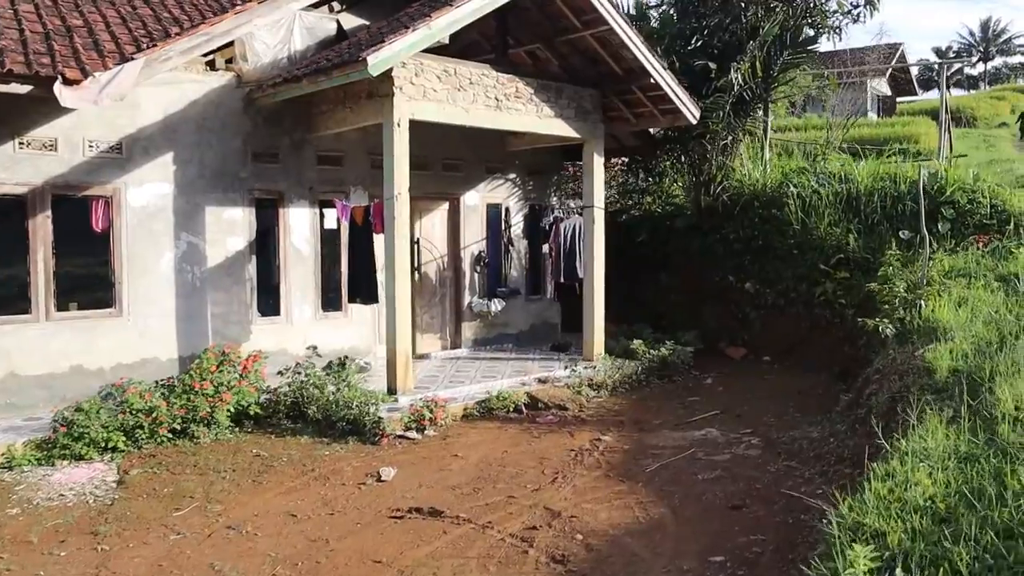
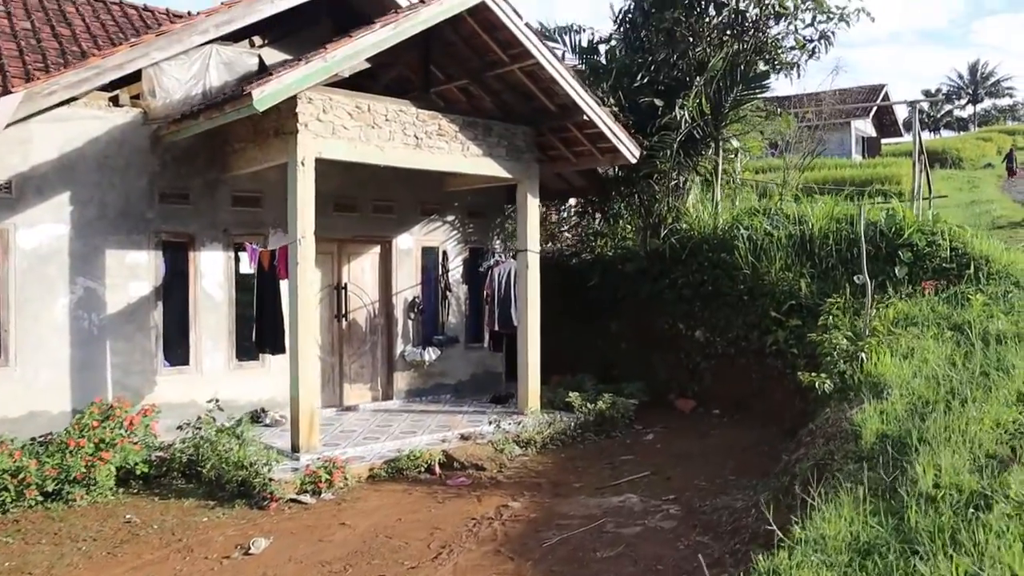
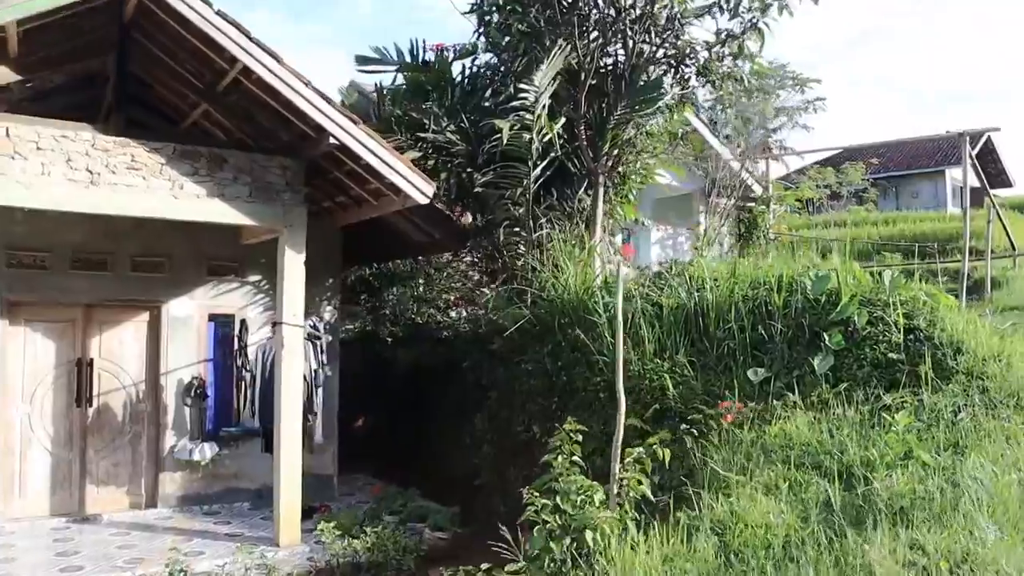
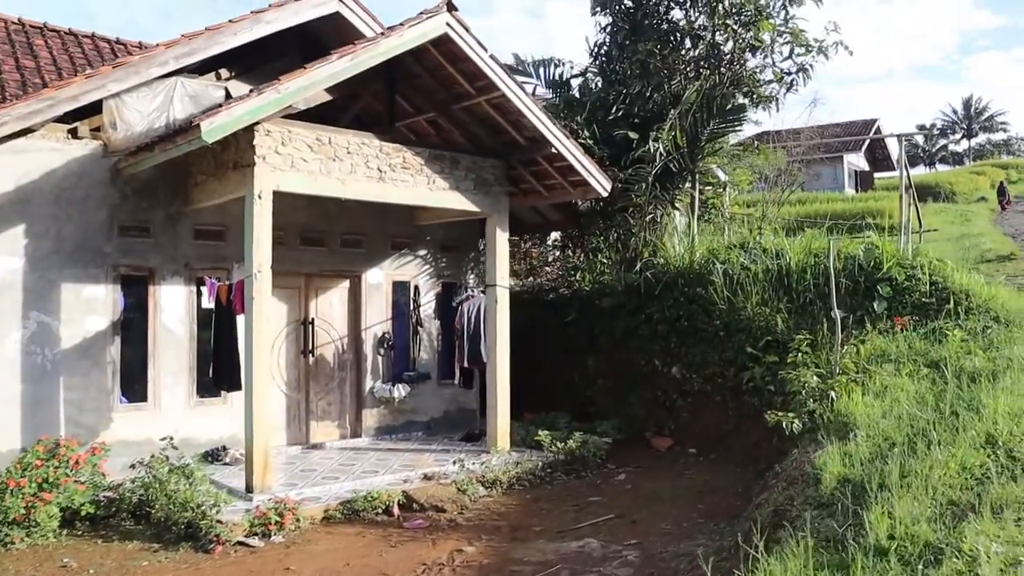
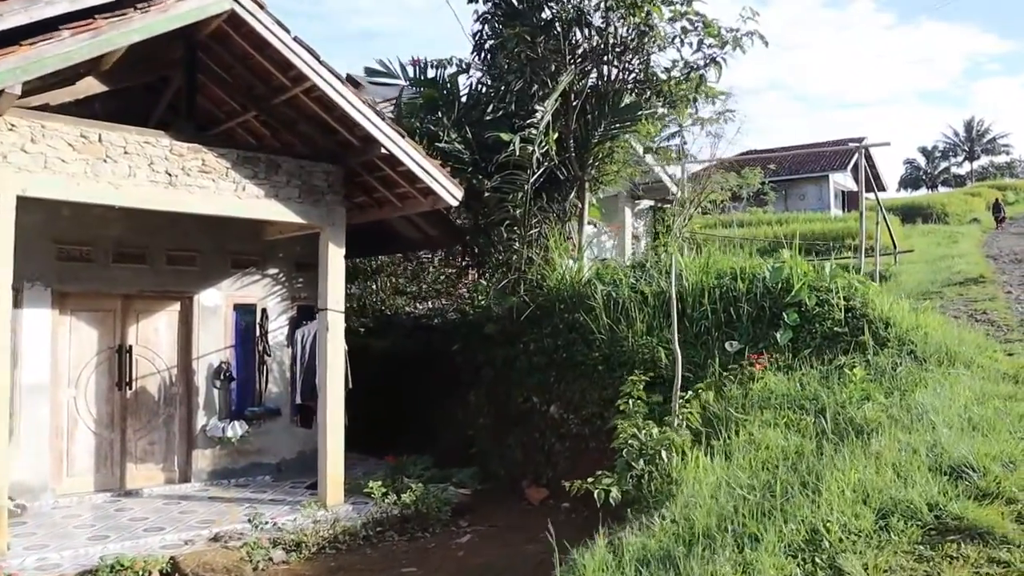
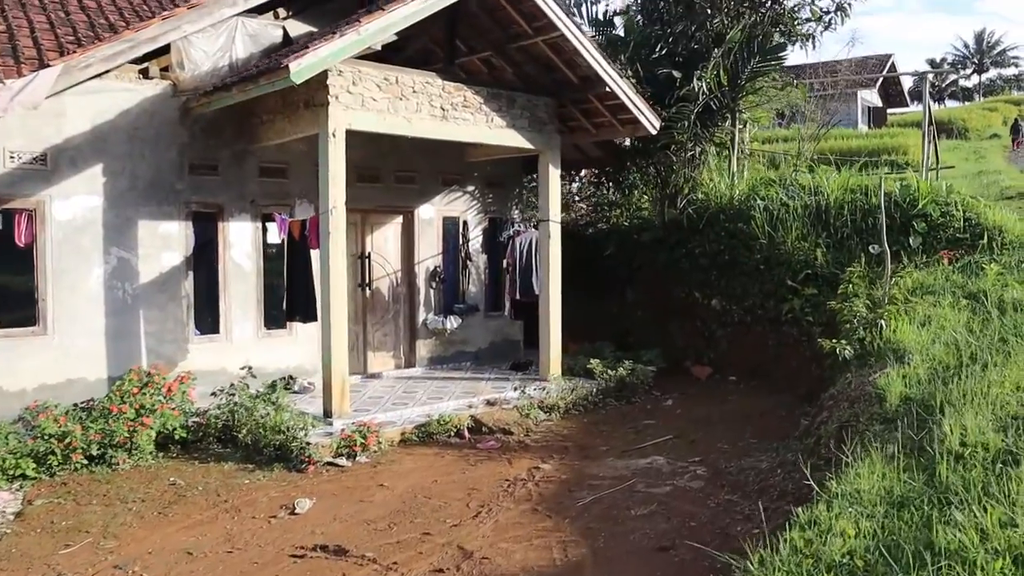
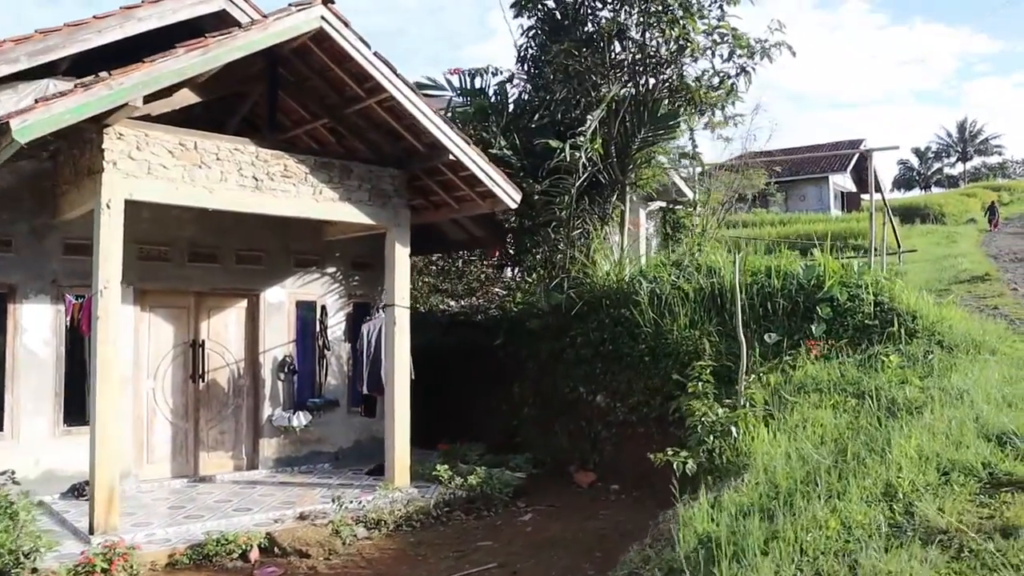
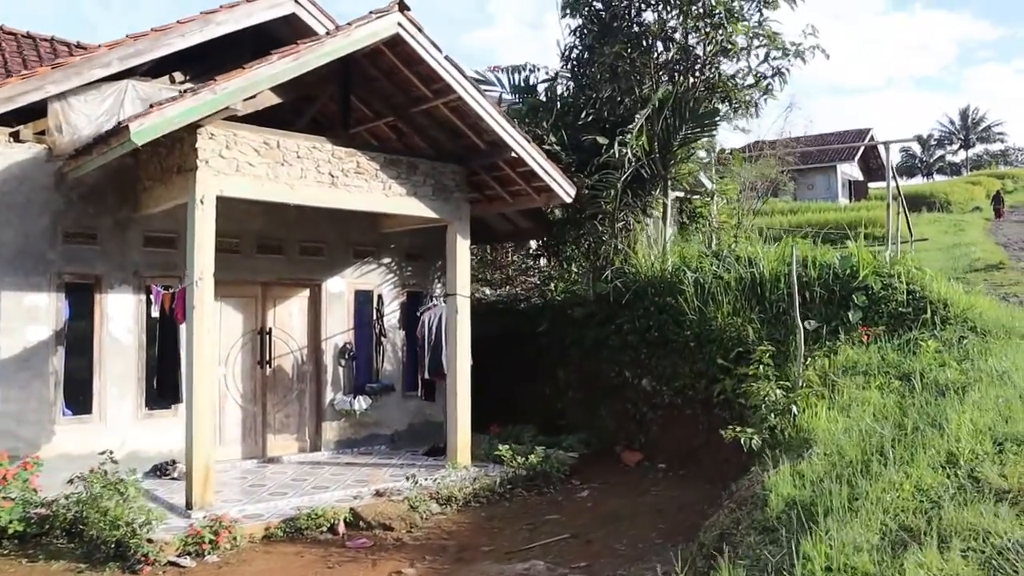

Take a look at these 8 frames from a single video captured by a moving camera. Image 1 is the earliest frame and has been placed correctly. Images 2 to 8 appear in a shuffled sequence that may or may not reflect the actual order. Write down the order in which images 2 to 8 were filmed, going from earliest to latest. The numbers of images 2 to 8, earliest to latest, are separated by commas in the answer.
6, 2, 4, 8, 7, 5, 3
